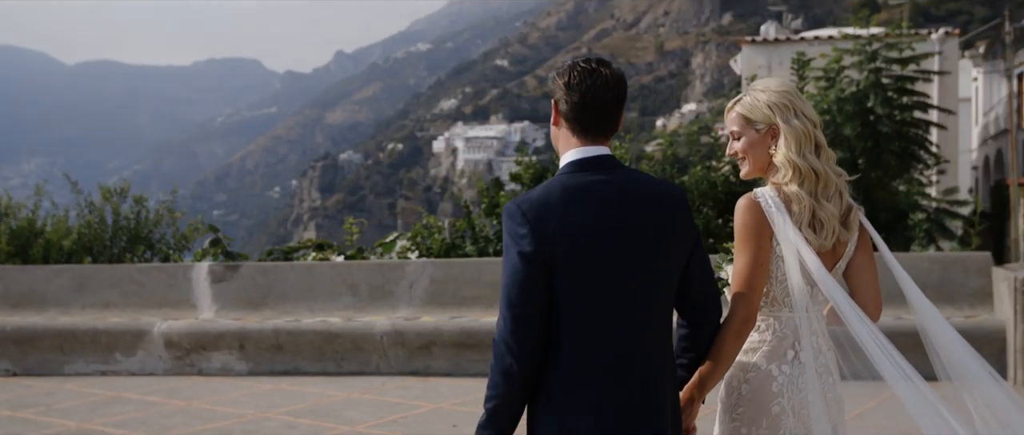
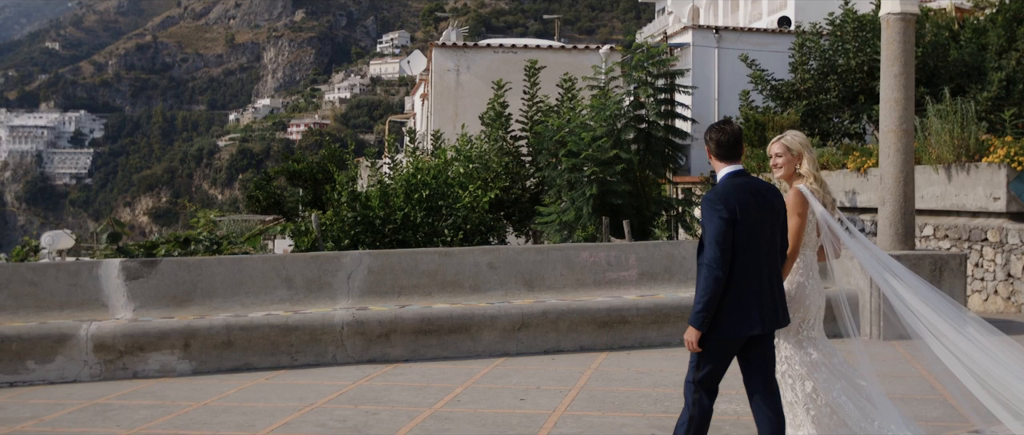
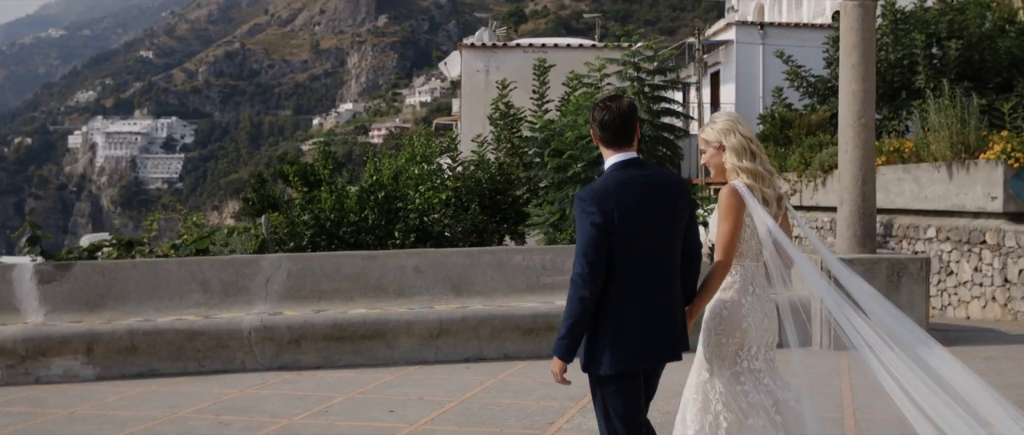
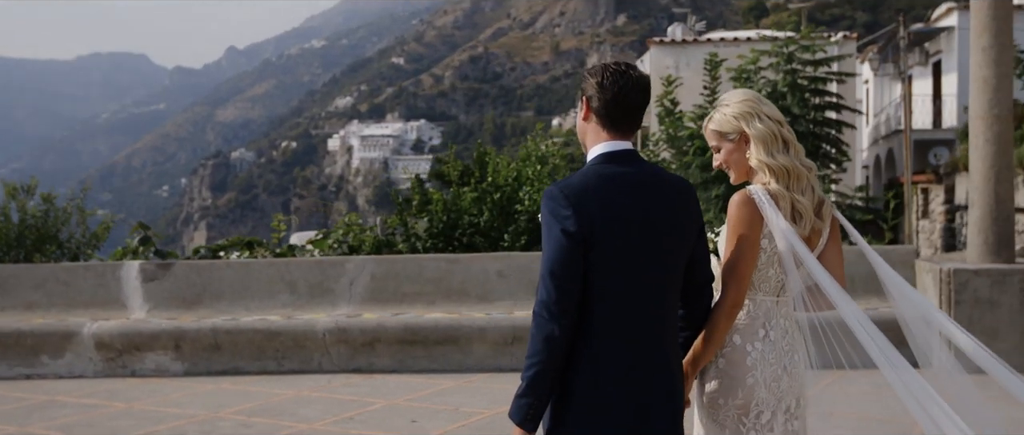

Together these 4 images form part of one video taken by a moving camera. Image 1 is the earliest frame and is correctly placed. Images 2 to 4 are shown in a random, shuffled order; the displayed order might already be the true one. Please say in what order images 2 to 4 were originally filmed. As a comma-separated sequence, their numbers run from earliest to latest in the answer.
4, 3, 2
